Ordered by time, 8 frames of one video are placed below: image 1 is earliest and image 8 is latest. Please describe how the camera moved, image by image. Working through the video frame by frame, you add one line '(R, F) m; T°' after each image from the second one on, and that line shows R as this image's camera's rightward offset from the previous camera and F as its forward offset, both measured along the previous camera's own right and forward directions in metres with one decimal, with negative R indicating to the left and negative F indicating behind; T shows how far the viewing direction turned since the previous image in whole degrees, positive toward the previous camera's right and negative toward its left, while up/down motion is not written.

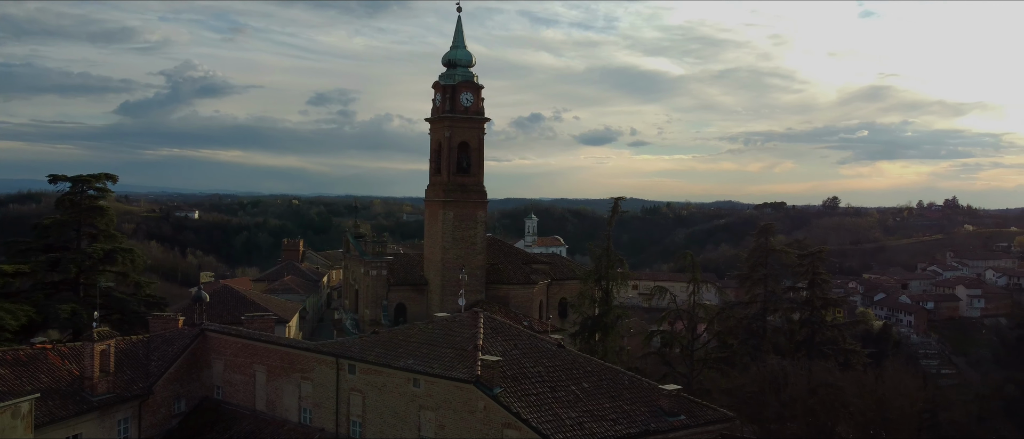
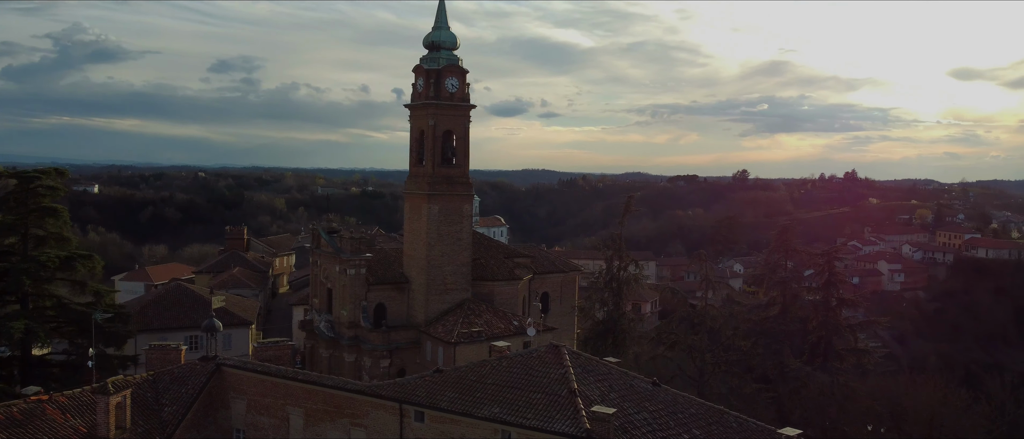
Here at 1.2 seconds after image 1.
(-1.5, +1.1) m; +6°
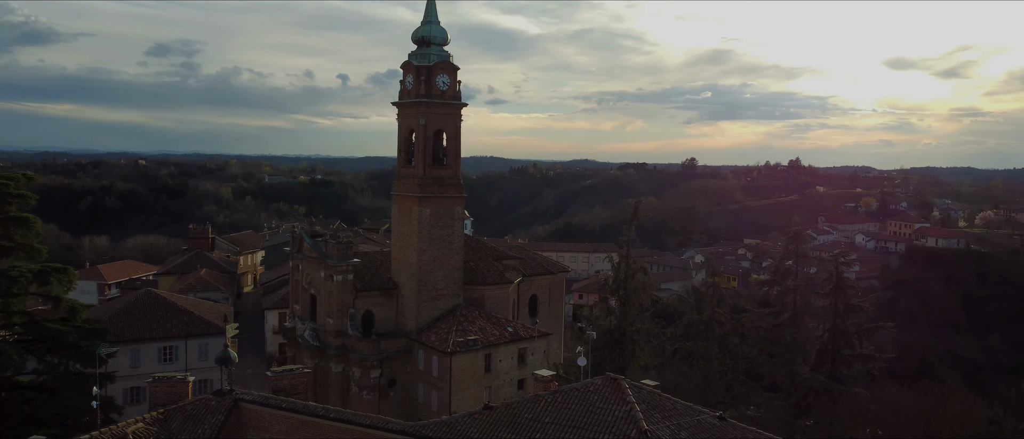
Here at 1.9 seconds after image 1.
(-0.9, +0.6) m; +4°
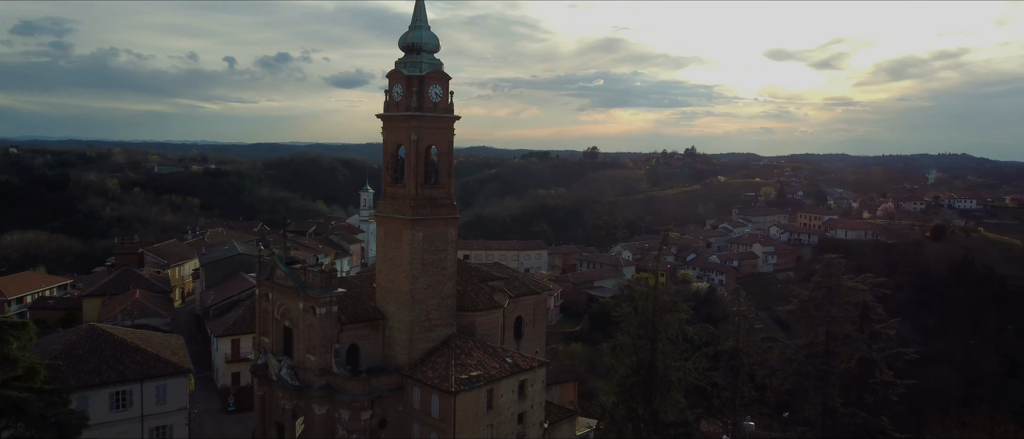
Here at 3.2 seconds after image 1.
(-1.8, +1.3) m; +7°
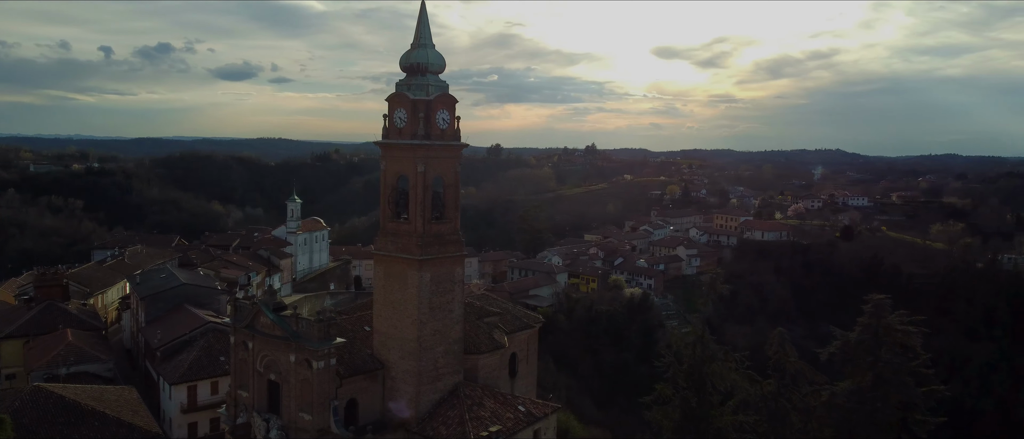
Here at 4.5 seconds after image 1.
(-1.9, +1.3) m; +7°
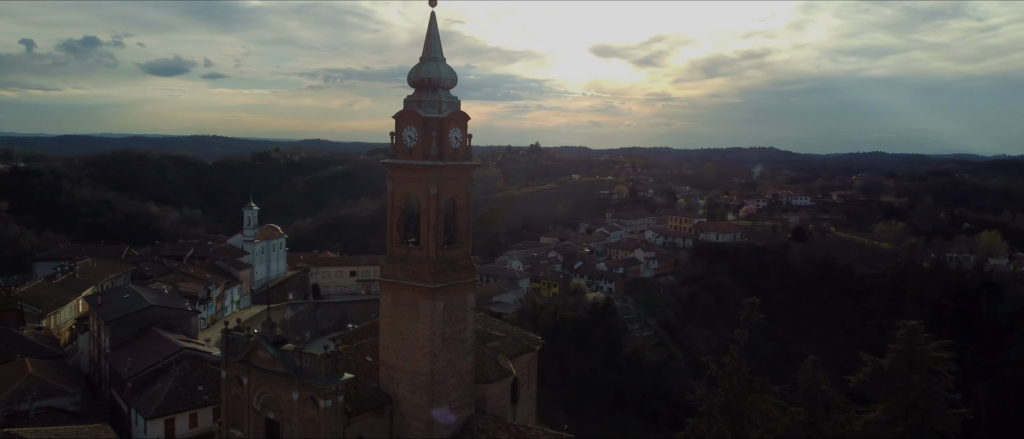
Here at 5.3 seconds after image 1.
(-1.1, +0.7) m; +4°
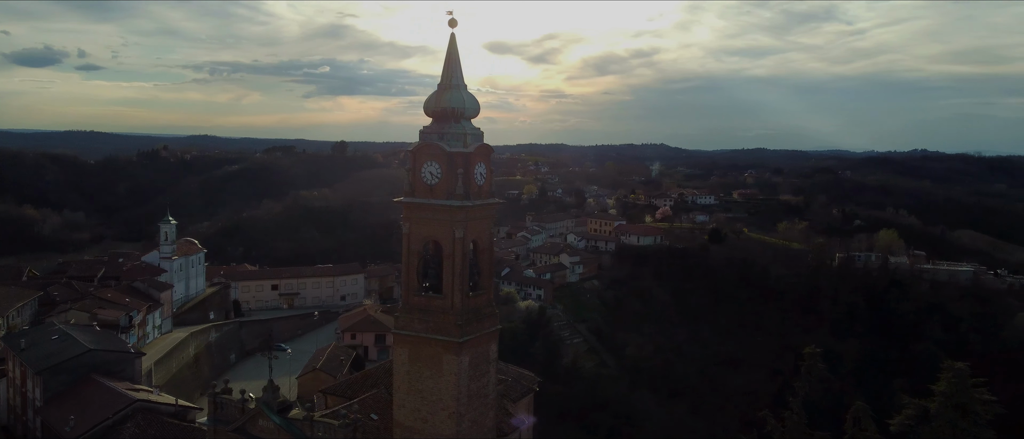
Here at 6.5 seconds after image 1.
(-1.8, +1.2) m; +7°
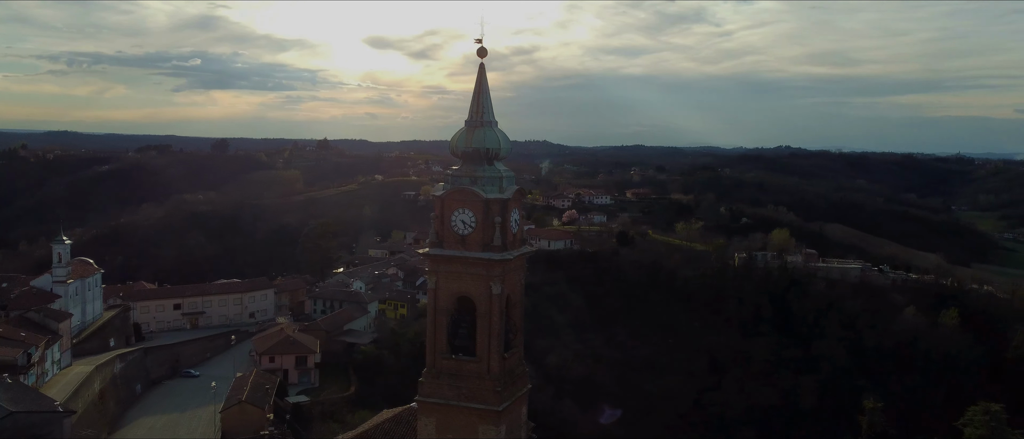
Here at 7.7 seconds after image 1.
(-1.8, +1.2) m; +8°
